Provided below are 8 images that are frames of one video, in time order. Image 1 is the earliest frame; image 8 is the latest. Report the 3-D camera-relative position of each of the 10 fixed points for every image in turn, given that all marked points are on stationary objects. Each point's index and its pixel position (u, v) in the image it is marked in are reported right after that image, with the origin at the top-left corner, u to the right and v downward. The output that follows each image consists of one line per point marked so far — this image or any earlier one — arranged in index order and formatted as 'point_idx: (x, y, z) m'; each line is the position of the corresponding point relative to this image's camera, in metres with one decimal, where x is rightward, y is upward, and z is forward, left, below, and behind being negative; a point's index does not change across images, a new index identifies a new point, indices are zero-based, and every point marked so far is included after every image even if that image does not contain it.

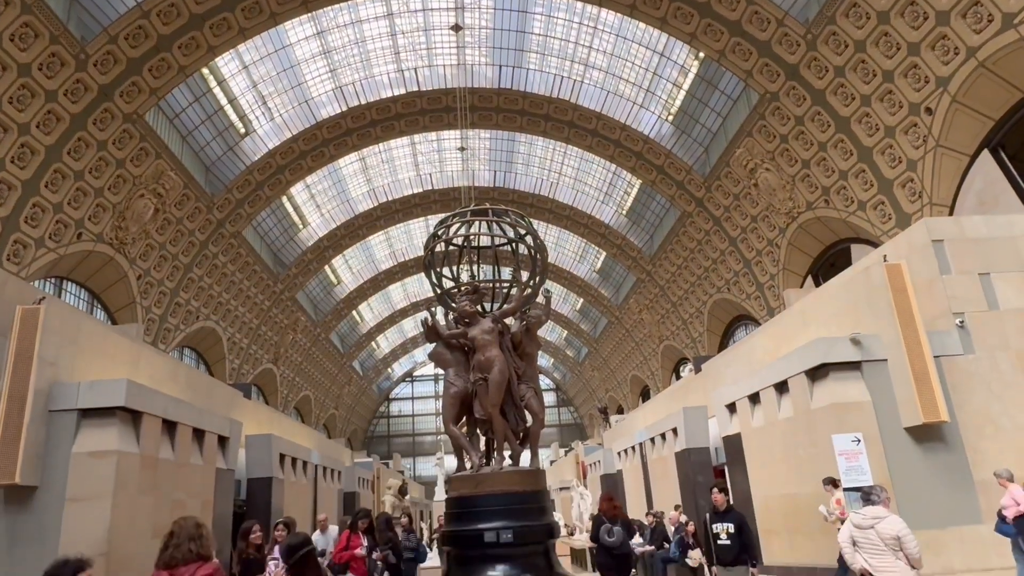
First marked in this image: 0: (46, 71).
0: (-9.4, +4.6, +13.9) m
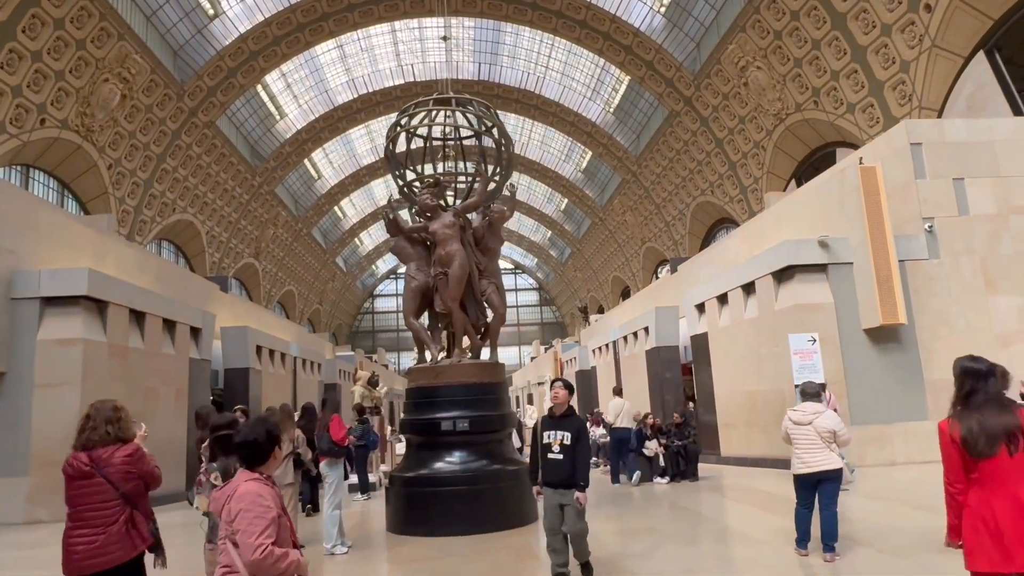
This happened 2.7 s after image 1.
0: (-9.9, +6.9, +12.7) m
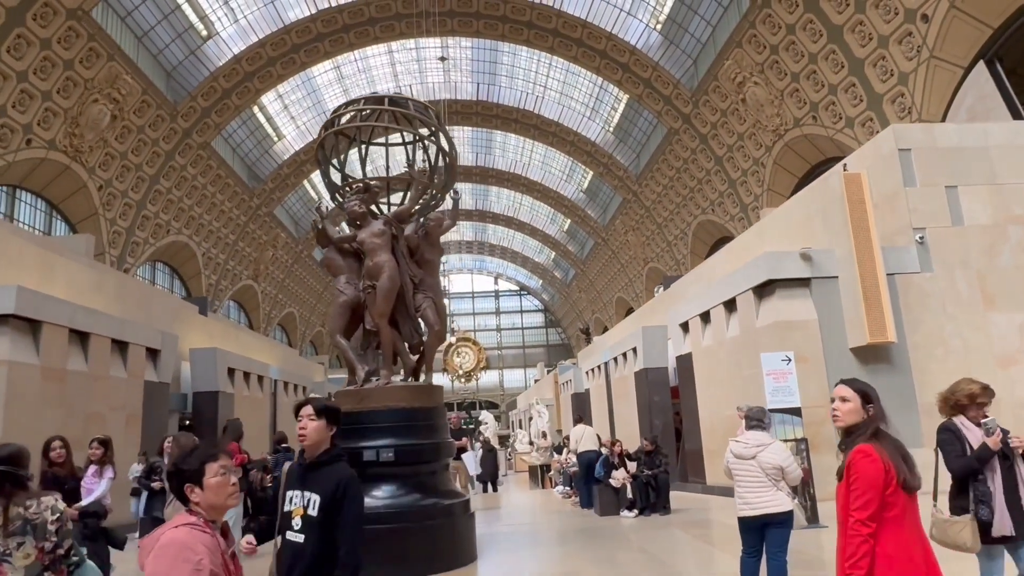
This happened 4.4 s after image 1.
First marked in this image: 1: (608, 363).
0: (-10.4, +6.5, +12.5) m
1: (+2.8, -2.1, +18.2) m
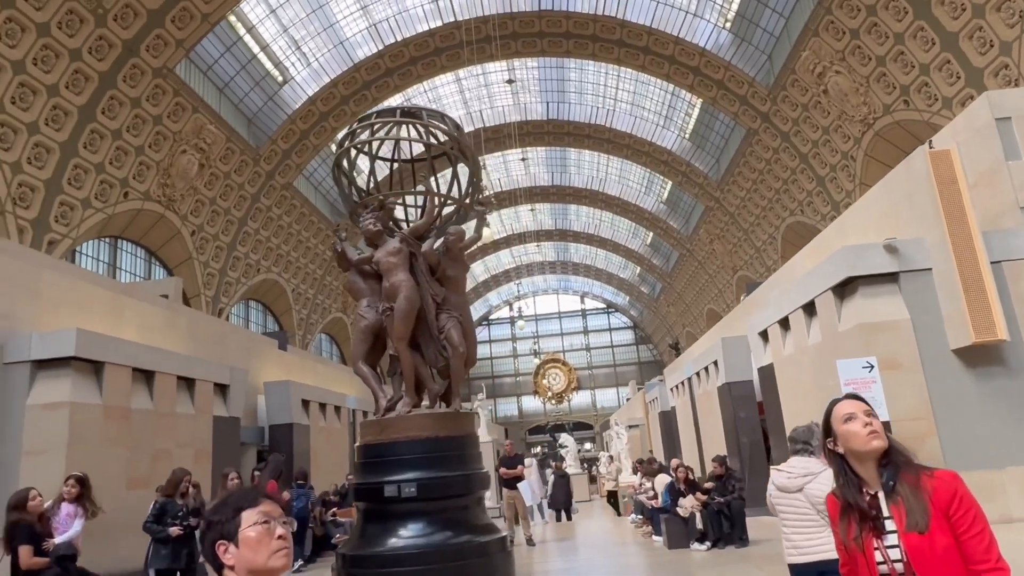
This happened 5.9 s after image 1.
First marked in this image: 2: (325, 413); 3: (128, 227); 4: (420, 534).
0: (-9.5, +5.6, +13.6) m
1: (+4.8, -2.4, +17.2) m
2: (-4.8, -3.2, +16.2) m
3: (-10.8, +1.7, +17.9) m
4: (-0.7, -2.0, +5.1) m
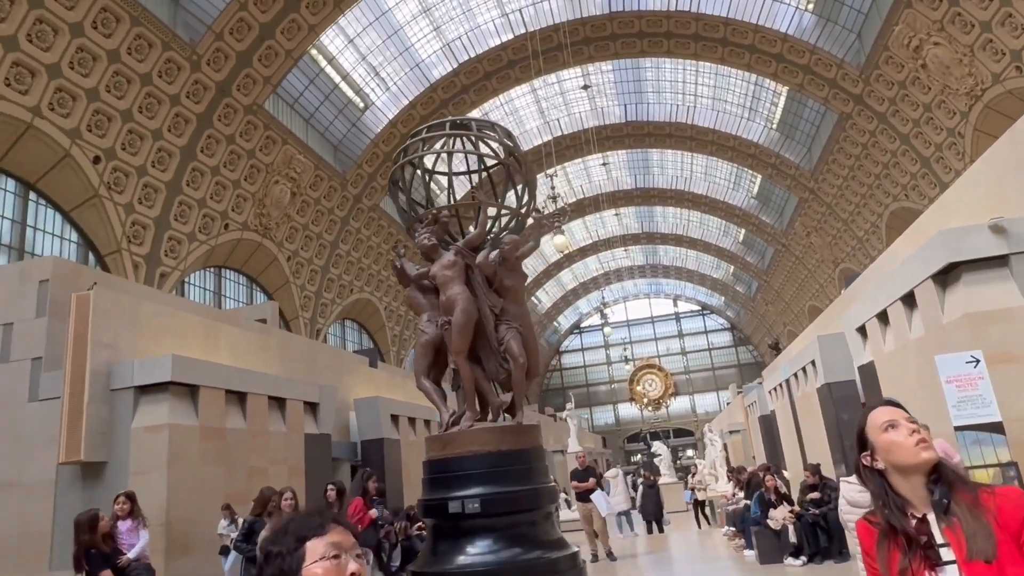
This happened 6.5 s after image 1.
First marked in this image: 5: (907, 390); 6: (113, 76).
0: (-8.0, +4.9, +14.8) m
1: (+7.0, -2.3, +16.2) m
2: (-2.6, -3.6, +16.6) m
3: (-8.5, +0.9, +19.2) m
4: (-0.2, -2.1, +5.1) m
5: (+5.1, -1.3, +8.3) m
6: (-8.6, +4.6, +13.6) m
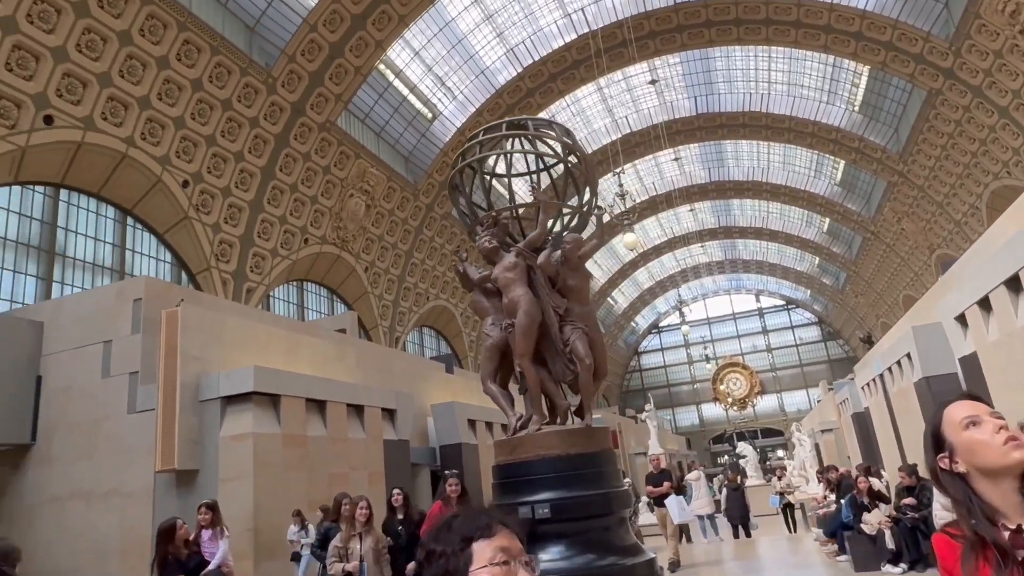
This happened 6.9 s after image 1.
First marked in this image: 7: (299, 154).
0: (-6.6, +4.6, +15.6) m
1: (+8.8, -2.1, +15.2) m
2: (-0.6, -3.7, +16.7) m
3: (-6.3, +0.6, +20.0) m
4: (+0.4, -2.1, +4.9) m
5: (+6.0, -1.1, +7.5) m
6: (-7.2, +4.2, +14.5) m
7: (-6.0, +3.7, +17.7) m
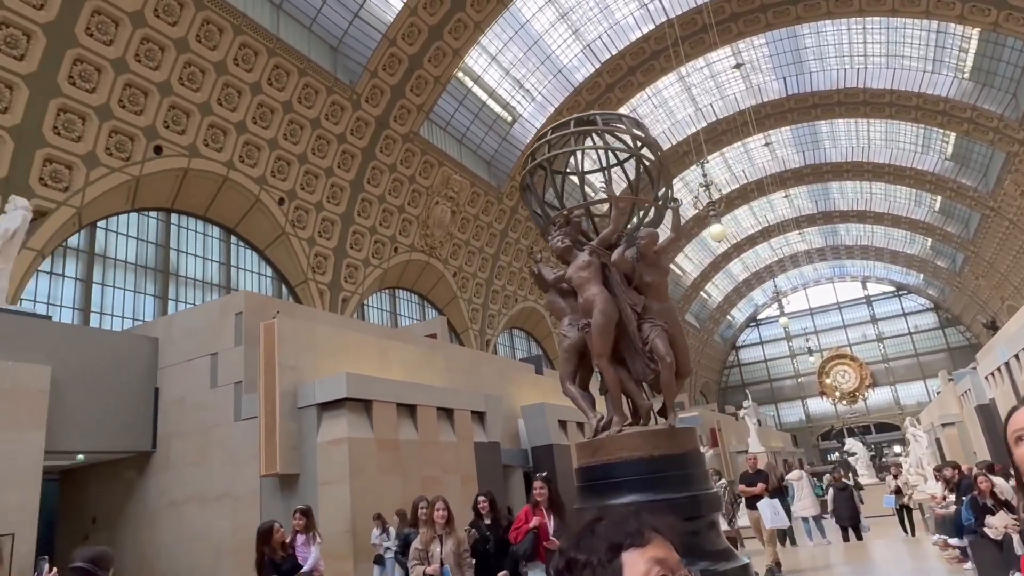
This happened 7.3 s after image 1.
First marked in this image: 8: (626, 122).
0: (-4.6, +4.3, +16.3) m
1: (+10.8, -1.7, +13.7) m
2: (+1.8, -3.7, +16.5) m
3: (-3.6, +0.3, +20.6) m
4: (+1.0, -2.0, +4.8) m
5: (+6.9, -0.8, +6.6) m
6: (-5.4, +3.9, +15.3) m
7: (-3.7, +3.5, +18.4) m
8: (+1.1, +1.6, +6.1) m
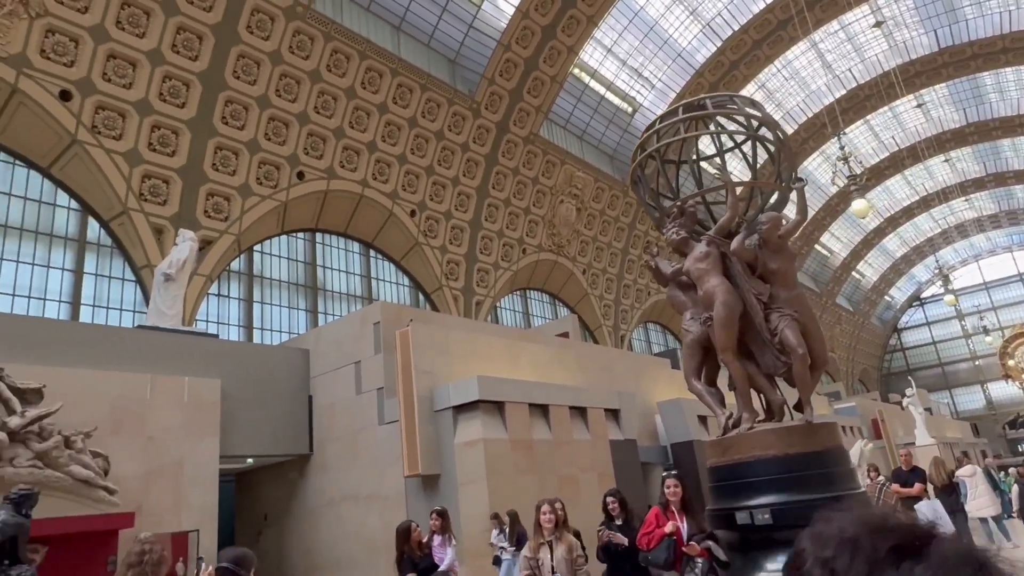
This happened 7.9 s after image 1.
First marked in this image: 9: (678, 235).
0: (-1.6, +4.2, +17.0) m
1: (+13.3, -0.9, +11.2) m
2: (+5.3, -3.4, +15.8) m
3: (+0.6, +0.3, +20.9) m
4: (+1.9, -2.0, +4.5) m
5: (+8.0, -0.4, +5.0) m
6: (-2.5, +3.7, +16.1) m
7: (-0.2, +3.4, +18.8) m
8: (+2.1, +1.7, +5.8) m
9: (+1.4, +0.4, +5.4) m
